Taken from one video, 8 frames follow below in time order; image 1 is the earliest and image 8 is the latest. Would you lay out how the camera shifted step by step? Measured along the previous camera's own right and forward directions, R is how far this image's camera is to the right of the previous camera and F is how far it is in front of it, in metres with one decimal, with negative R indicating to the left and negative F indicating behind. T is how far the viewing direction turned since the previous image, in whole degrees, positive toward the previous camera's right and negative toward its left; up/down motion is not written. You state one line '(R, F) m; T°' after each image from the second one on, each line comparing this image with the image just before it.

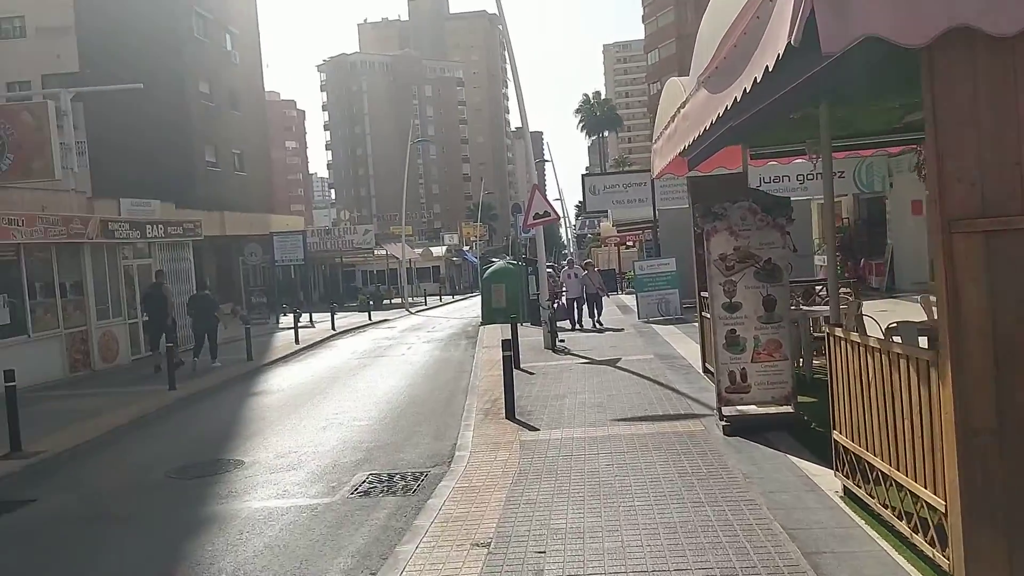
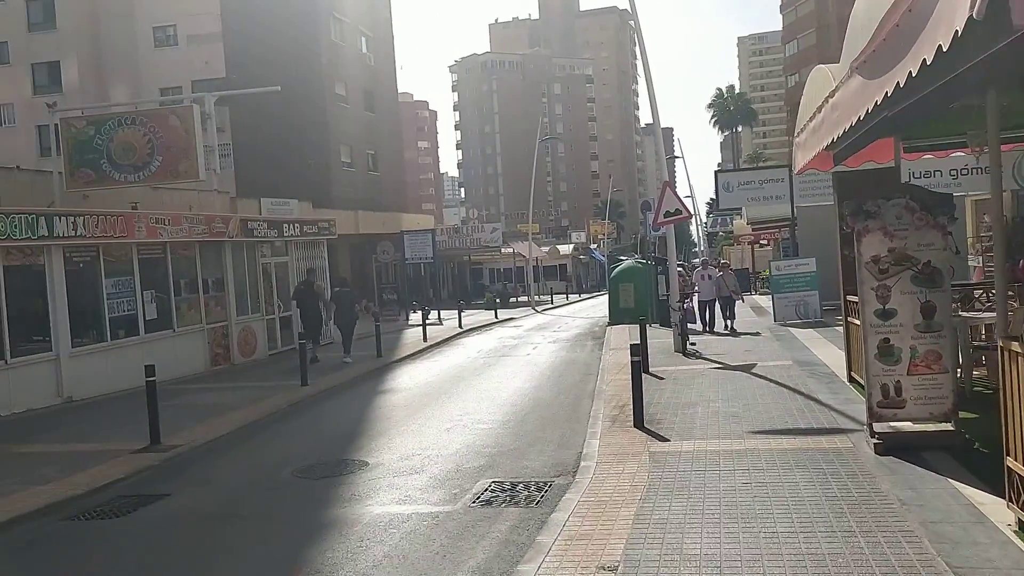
(0.0, +0.3) m; -8°
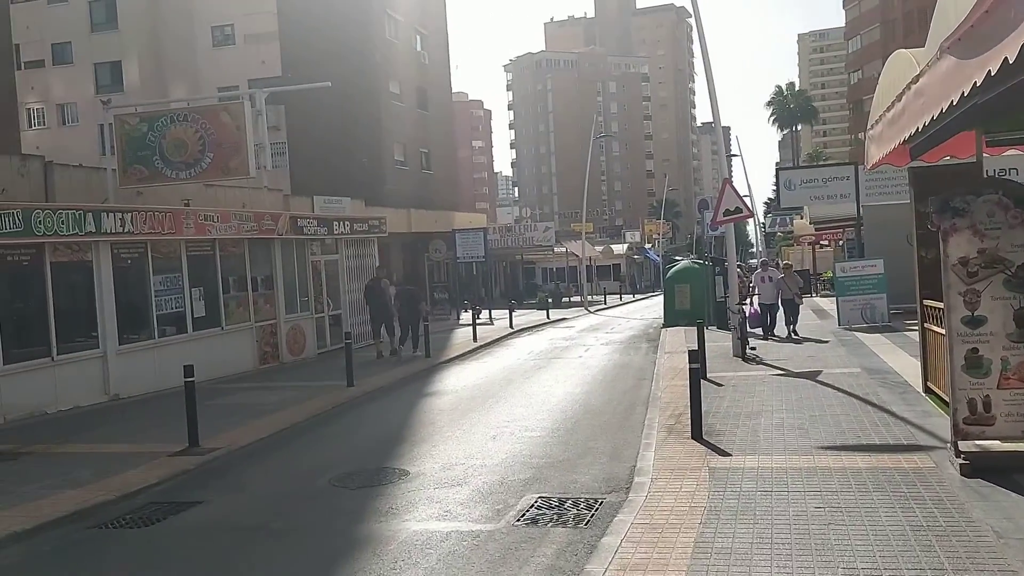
(0.0, +0.5) m; -3°
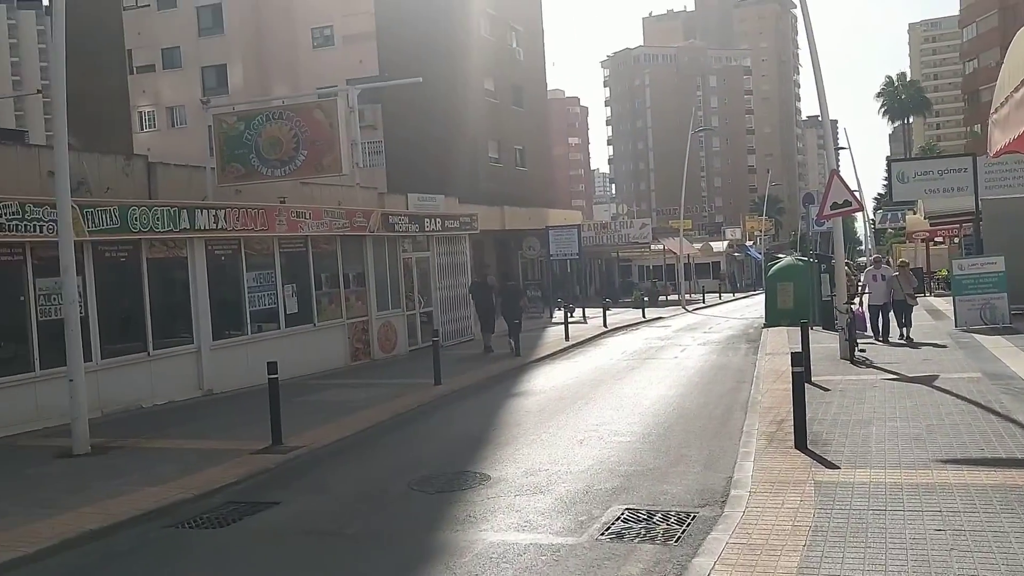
(+0.1, +0.4) m; -6°
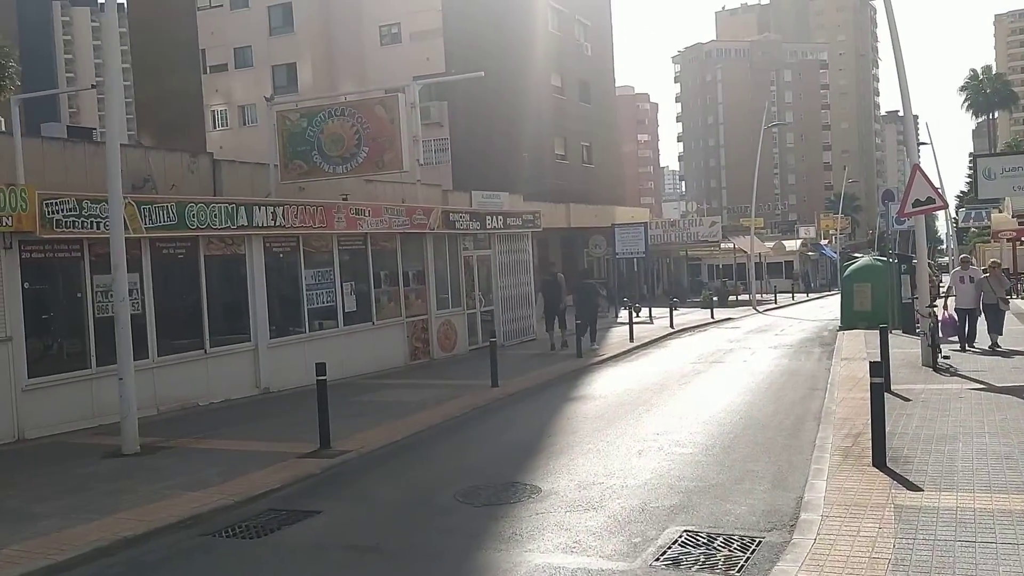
(+0.1, +0.5) m; -4°
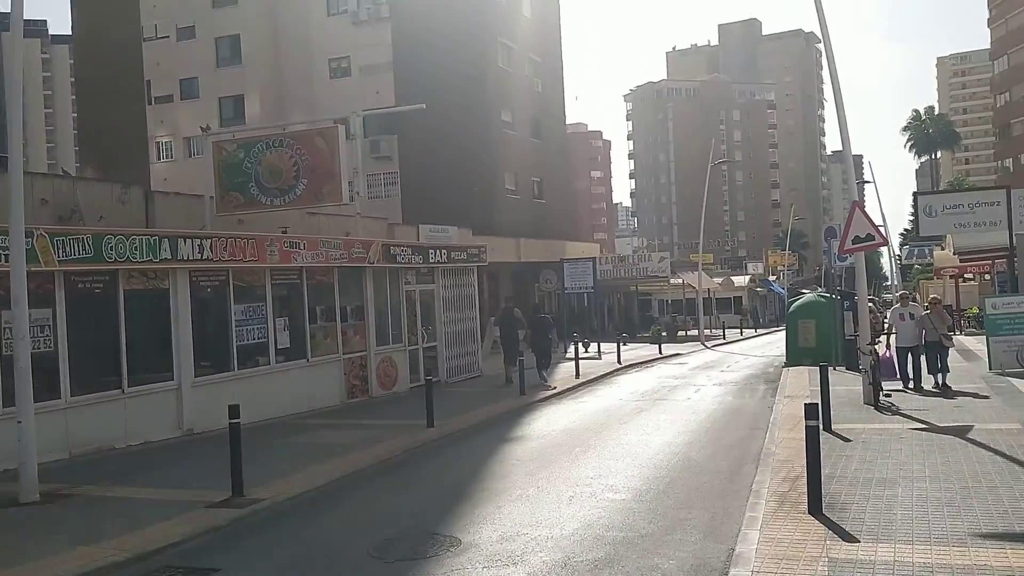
(+0.3, +0.4) m; +3°
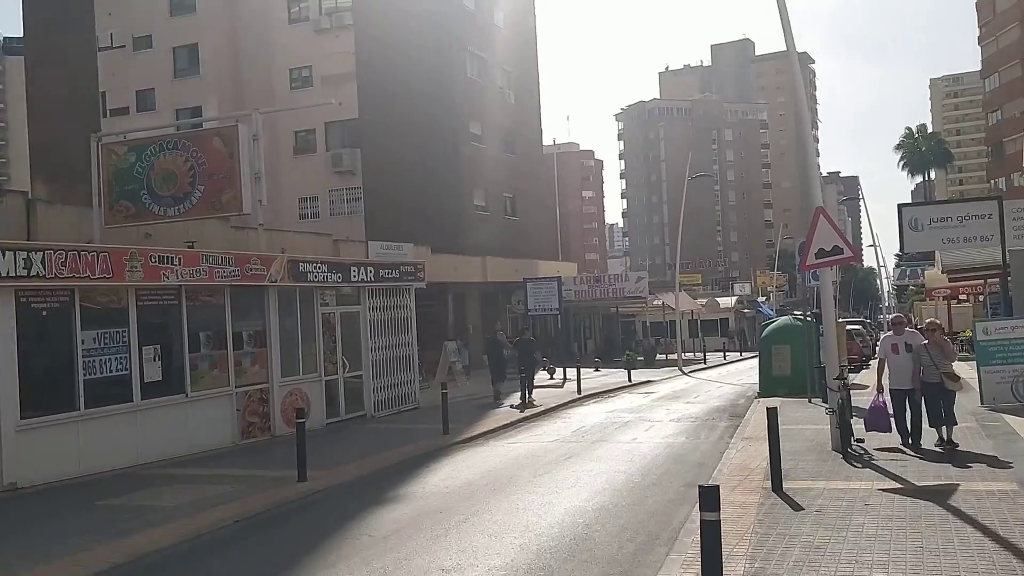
(+1.3, +2.4) m; 0°
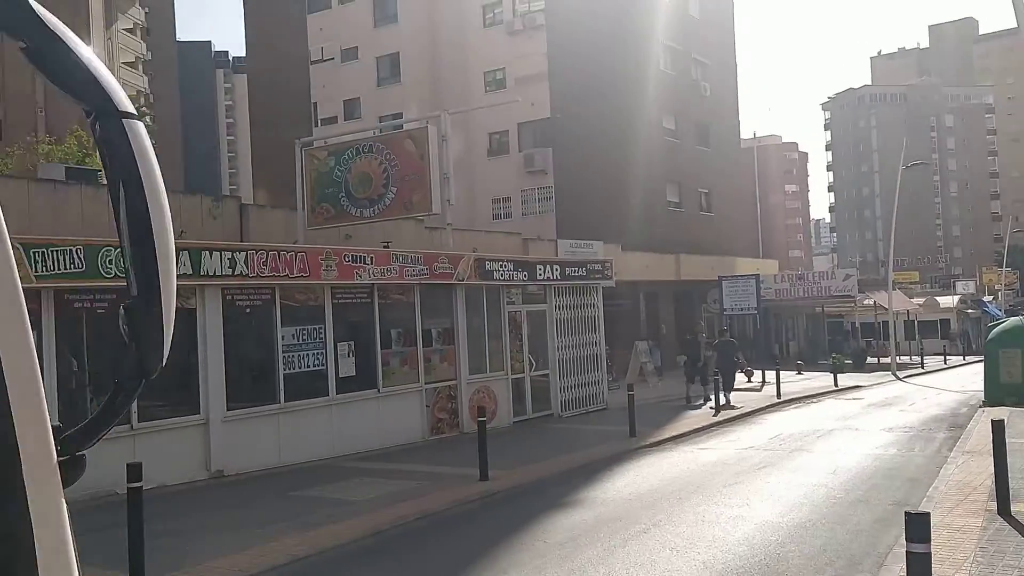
(+0.1, +0.4) m; -12°
